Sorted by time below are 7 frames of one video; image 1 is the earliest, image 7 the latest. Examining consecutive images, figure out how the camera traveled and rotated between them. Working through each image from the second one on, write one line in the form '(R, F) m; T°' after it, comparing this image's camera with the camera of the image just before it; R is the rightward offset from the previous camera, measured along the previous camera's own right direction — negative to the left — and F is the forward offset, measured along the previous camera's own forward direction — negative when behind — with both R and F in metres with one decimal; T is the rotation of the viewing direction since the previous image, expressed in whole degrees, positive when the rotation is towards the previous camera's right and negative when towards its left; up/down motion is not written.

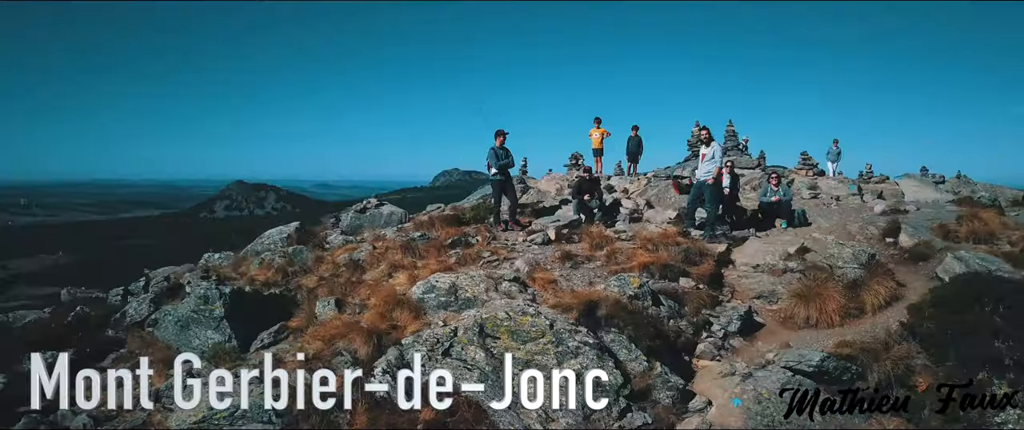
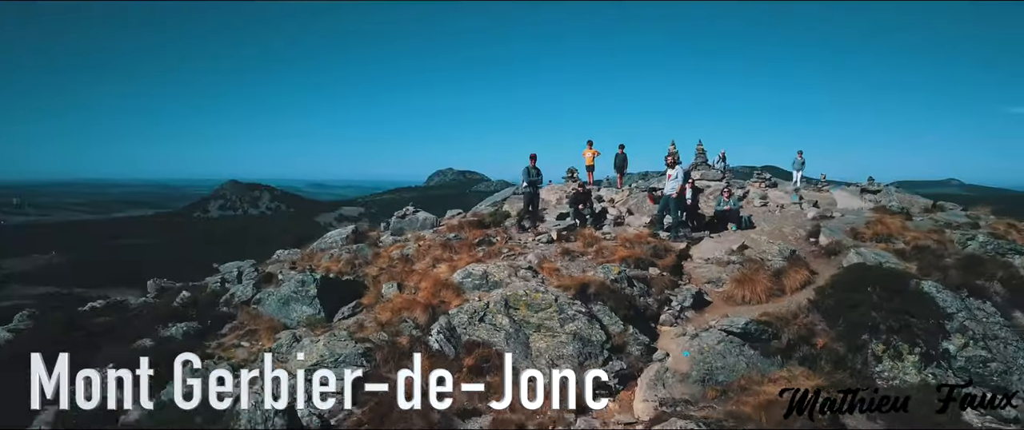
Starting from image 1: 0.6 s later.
(-1.1, +1.0) m; +1°
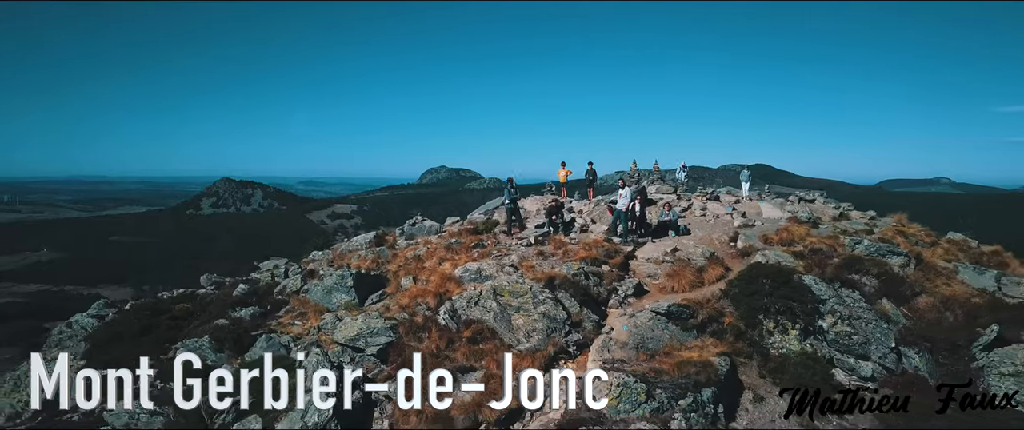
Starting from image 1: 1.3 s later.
(0.0, -0.7) m; +1°
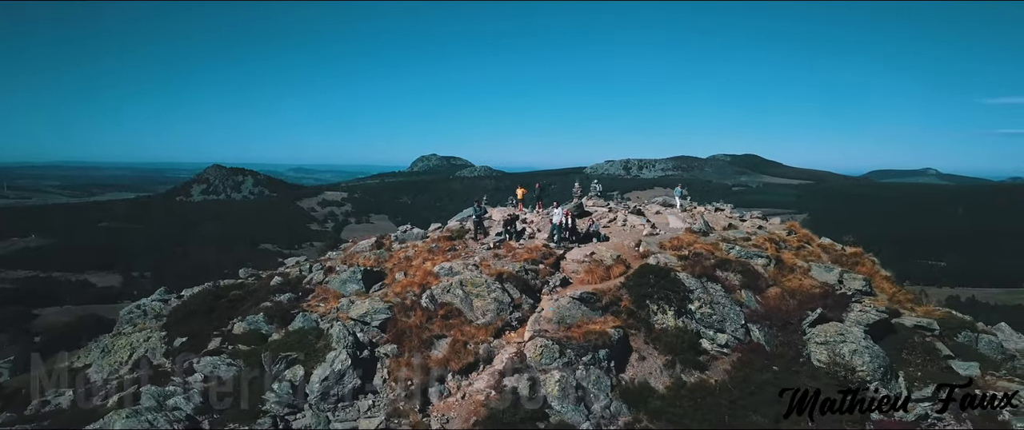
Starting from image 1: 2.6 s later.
(+0.4, -2.0) m; +1°
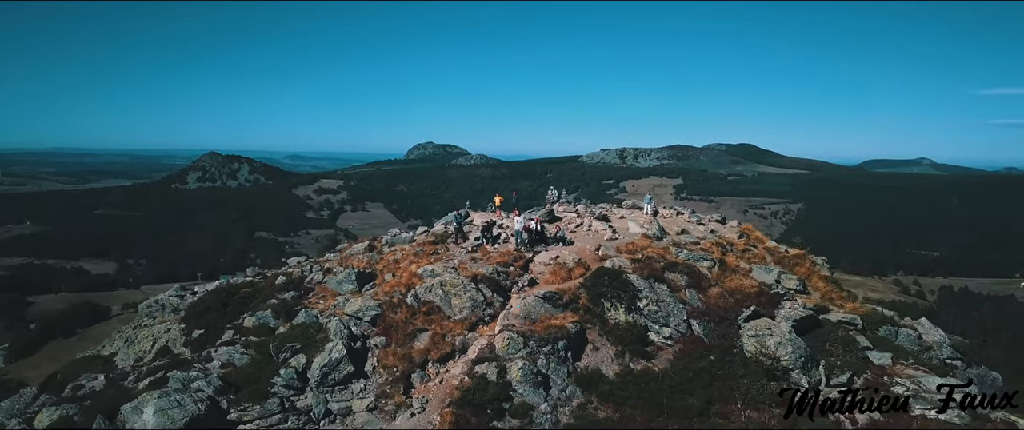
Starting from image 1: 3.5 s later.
(+0.3, -1.1) m; 0°
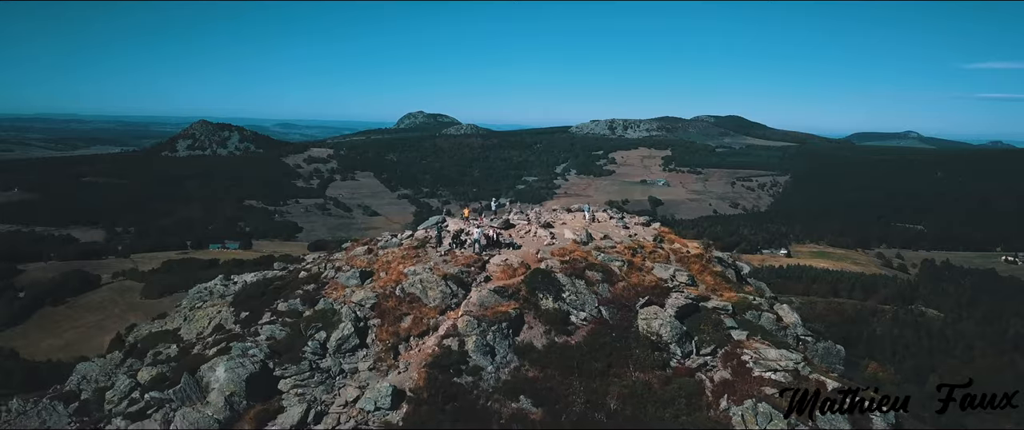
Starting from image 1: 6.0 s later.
(-2.3, -1.5) m; +1°
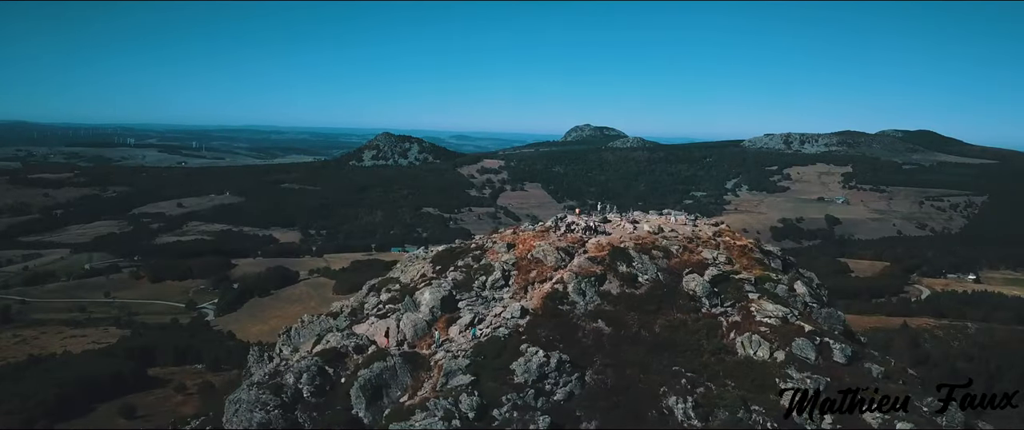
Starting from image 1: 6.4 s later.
(+0.6, +2.9) m; -1°
